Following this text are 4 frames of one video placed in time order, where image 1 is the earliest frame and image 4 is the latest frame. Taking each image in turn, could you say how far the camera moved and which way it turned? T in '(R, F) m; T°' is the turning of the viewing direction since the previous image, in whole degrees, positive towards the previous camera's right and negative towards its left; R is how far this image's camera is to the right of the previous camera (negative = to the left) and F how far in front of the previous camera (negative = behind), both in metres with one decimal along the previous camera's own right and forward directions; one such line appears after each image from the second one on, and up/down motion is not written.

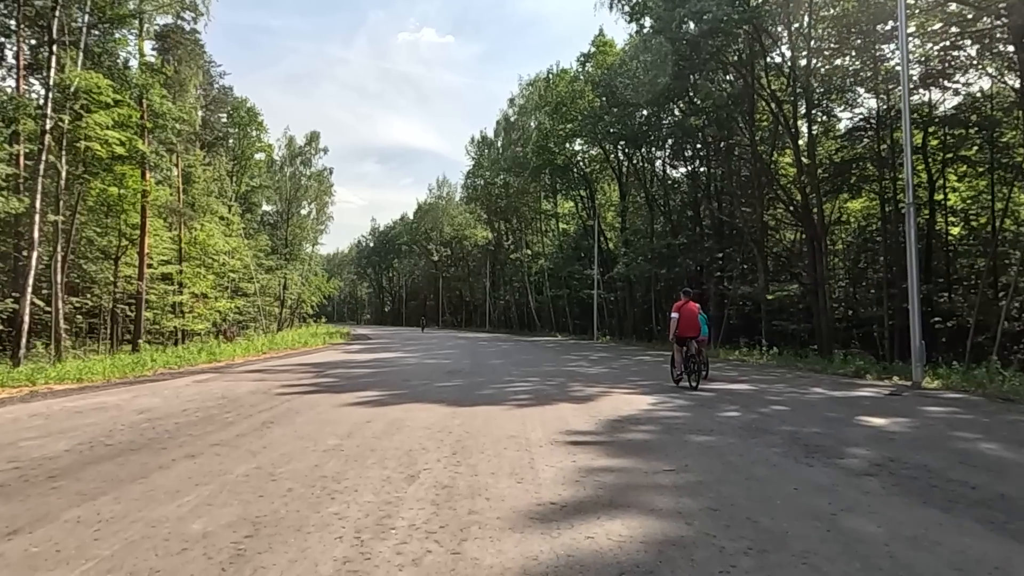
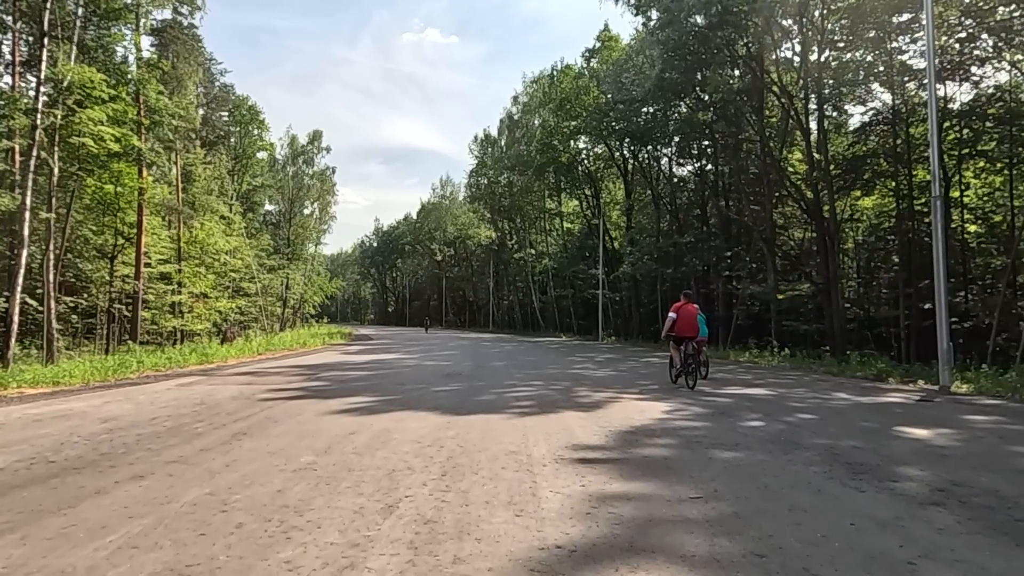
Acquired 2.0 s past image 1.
(0.0, +0.9) m; 0°
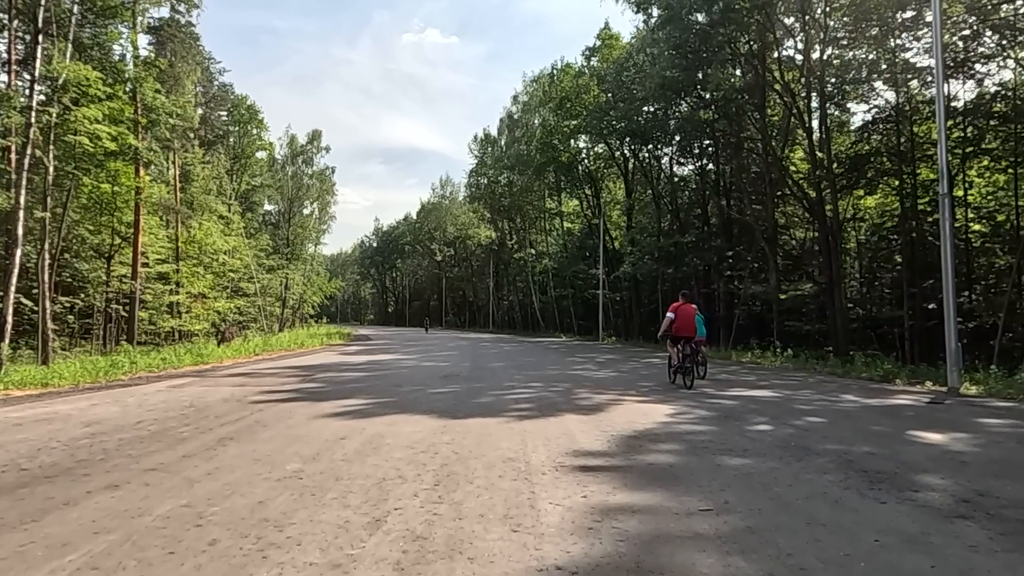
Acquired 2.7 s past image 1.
(0.0, +0.3) m; 0°
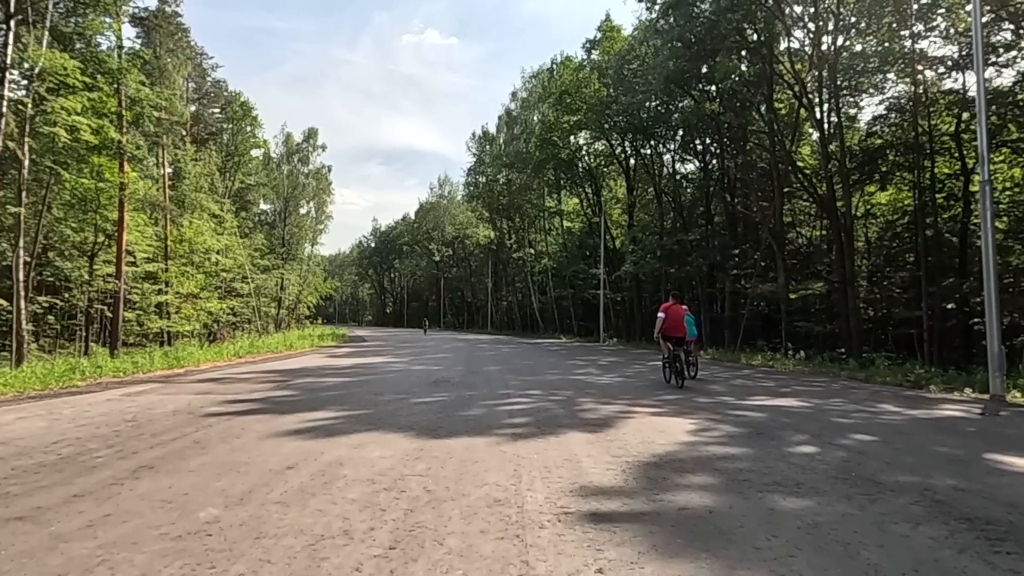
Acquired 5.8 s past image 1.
(+0.1, +1.5) m; 0°
